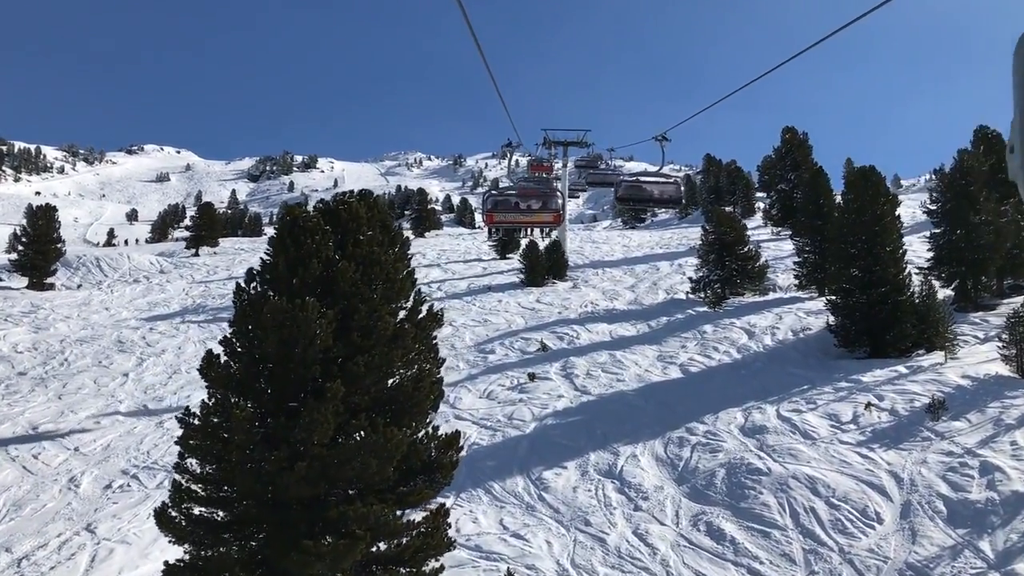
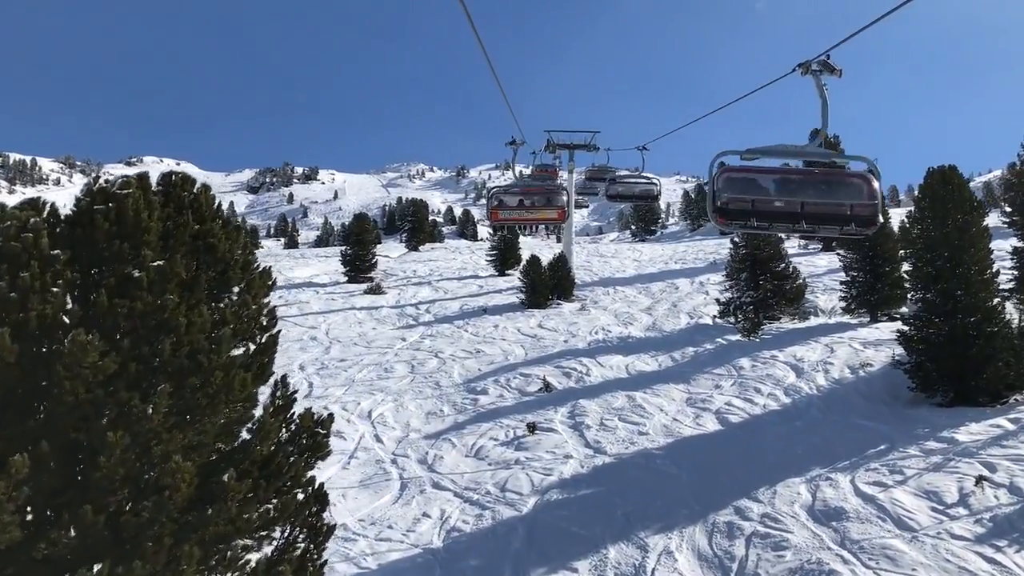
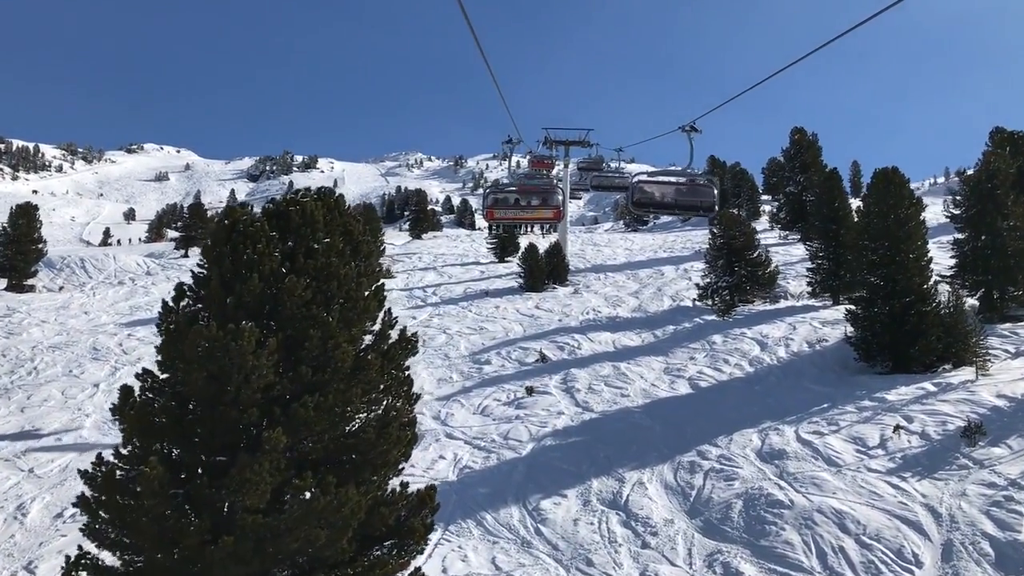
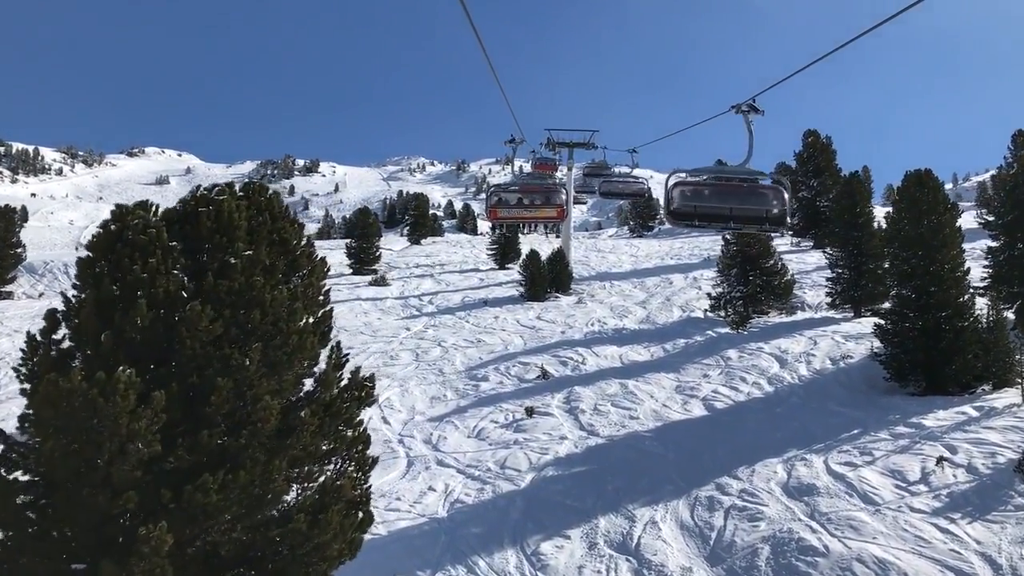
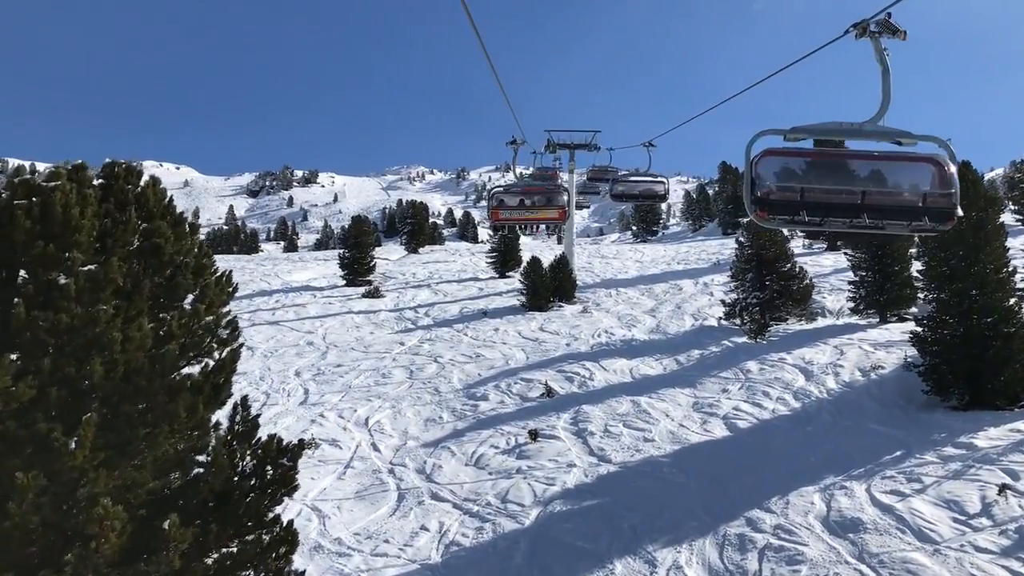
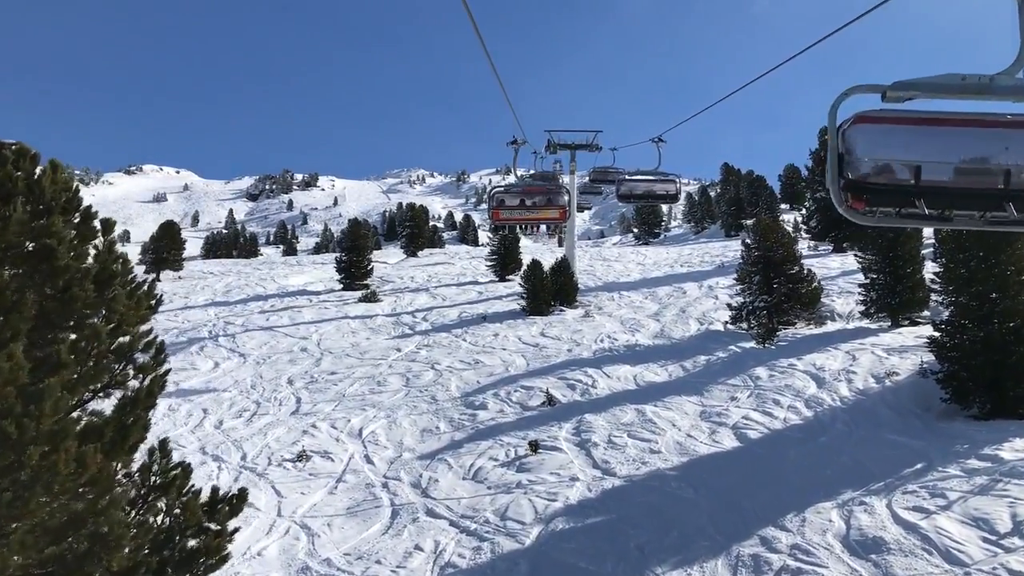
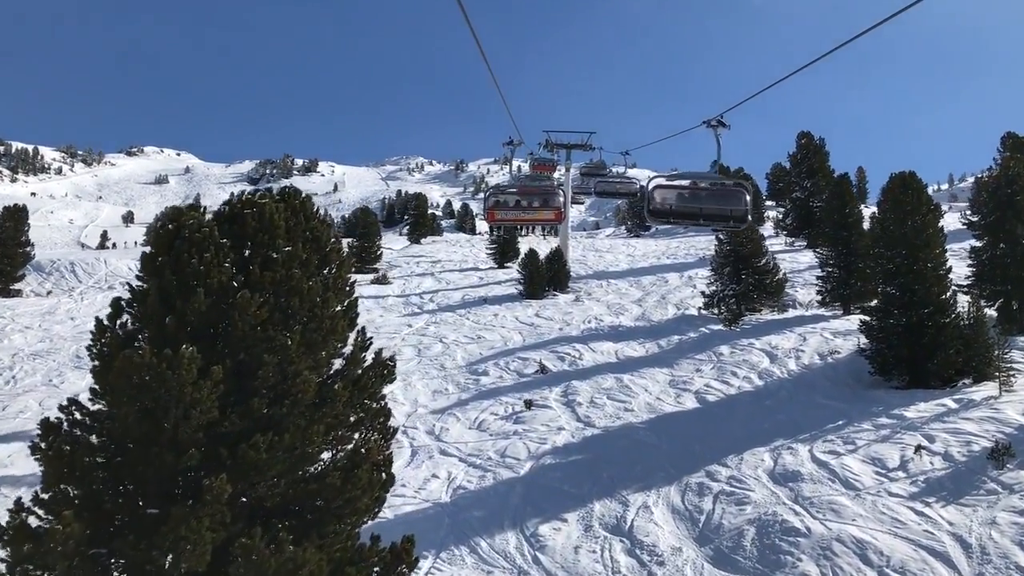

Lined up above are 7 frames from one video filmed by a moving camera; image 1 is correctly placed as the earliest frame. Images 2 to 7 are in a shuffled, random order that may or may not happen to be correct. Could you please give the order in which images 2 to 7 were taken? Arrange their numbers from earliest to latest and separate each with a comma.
3, 7, 4, 2, 5, 6
